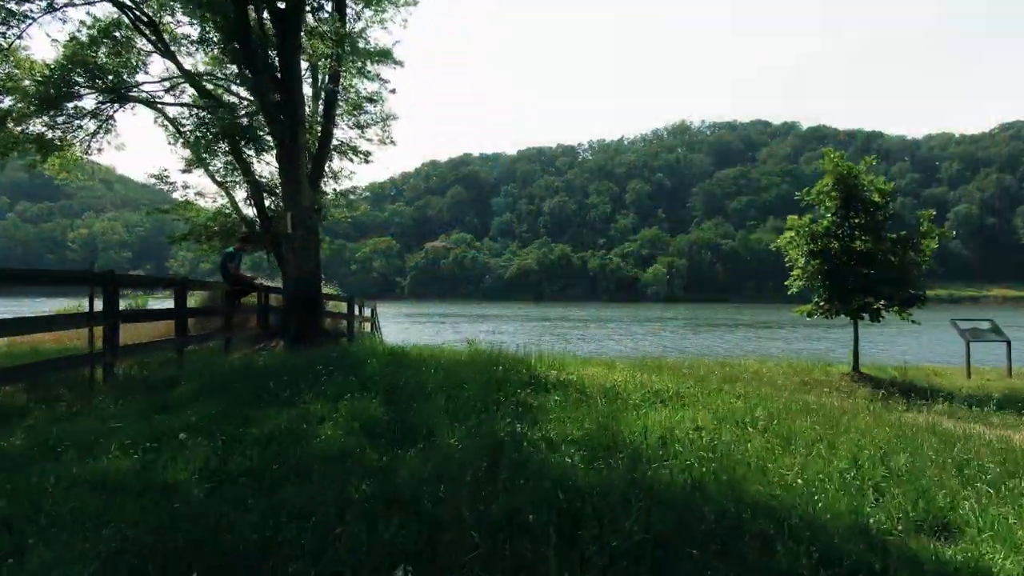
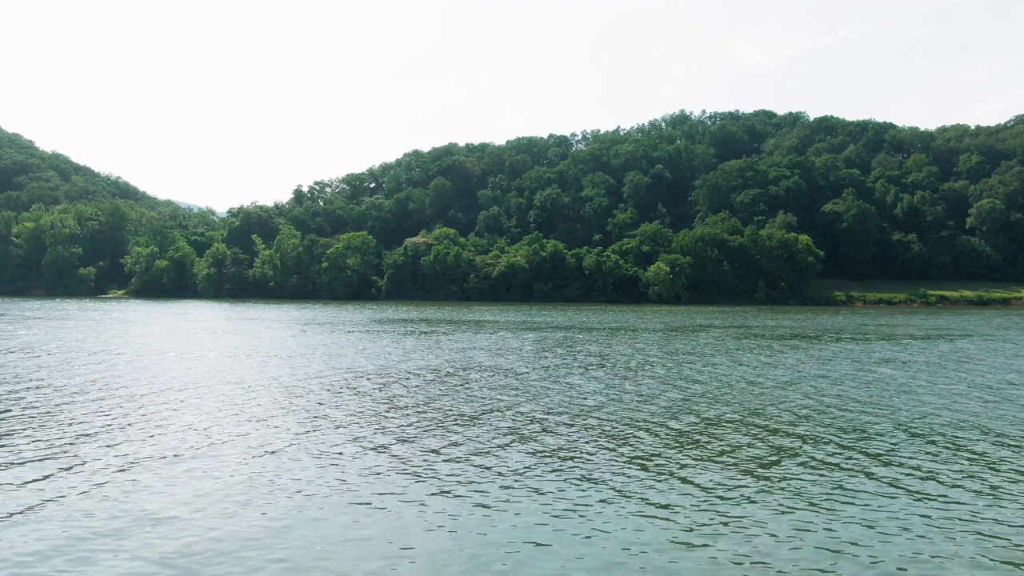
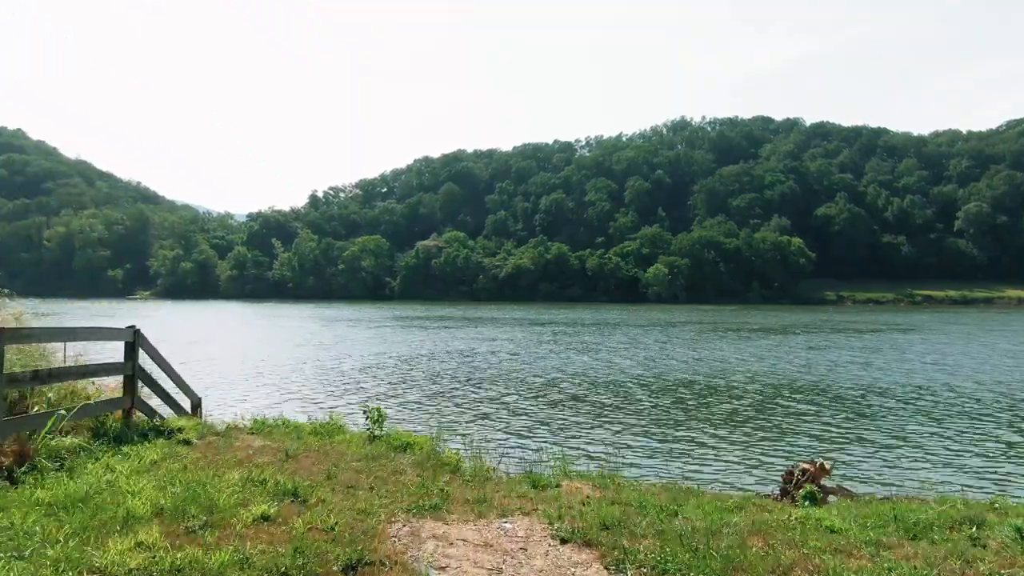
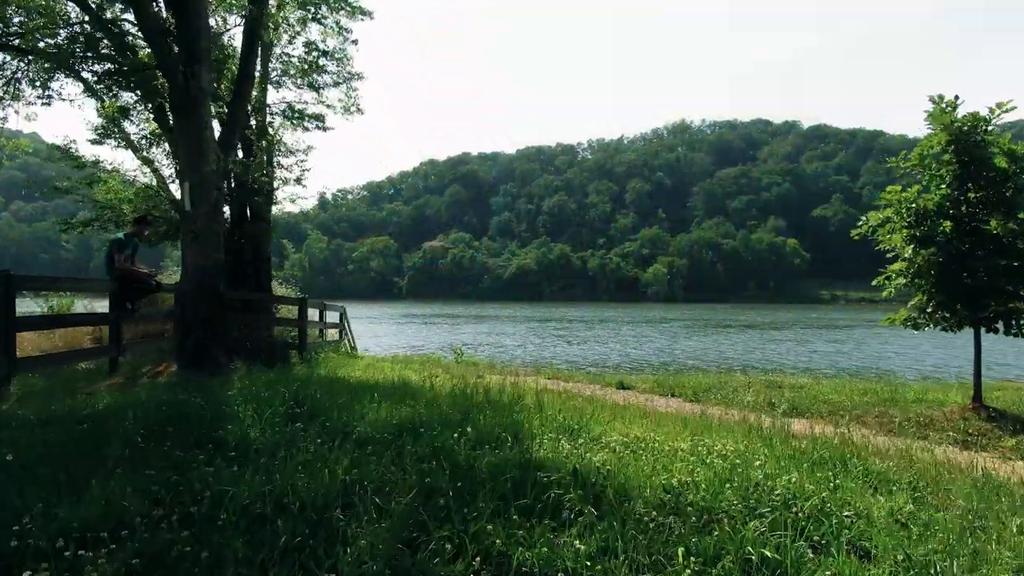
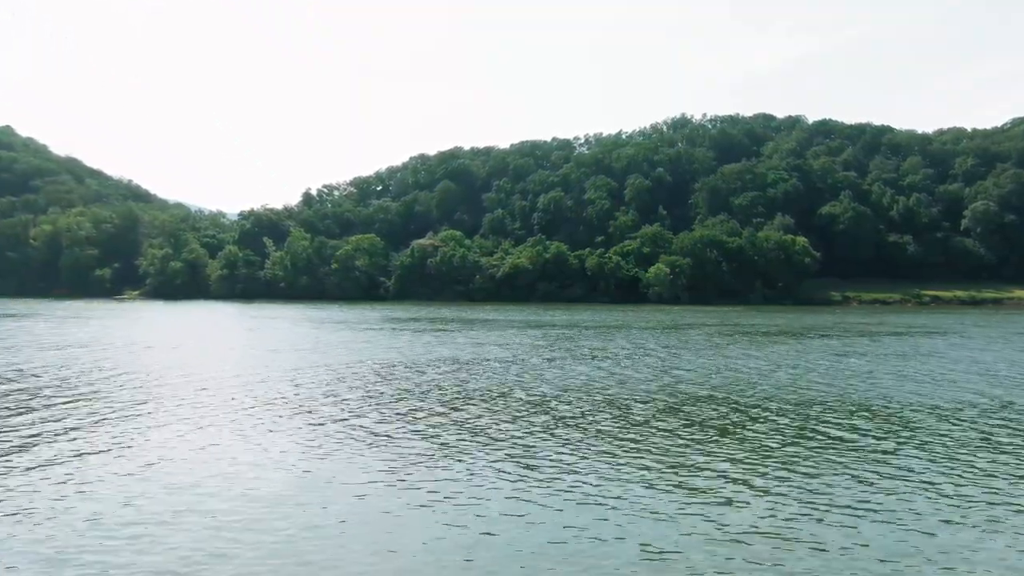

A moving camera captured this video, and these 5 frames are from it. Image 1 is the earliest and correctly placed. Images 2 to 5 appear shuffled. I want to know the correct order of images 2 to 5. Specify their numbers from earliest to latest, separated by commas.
4, 3, 5, 2
